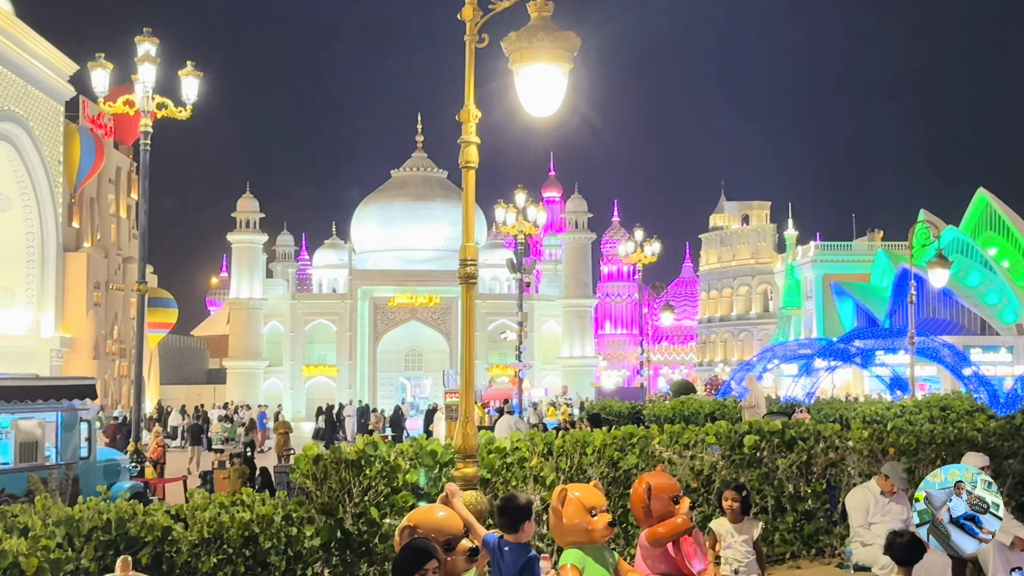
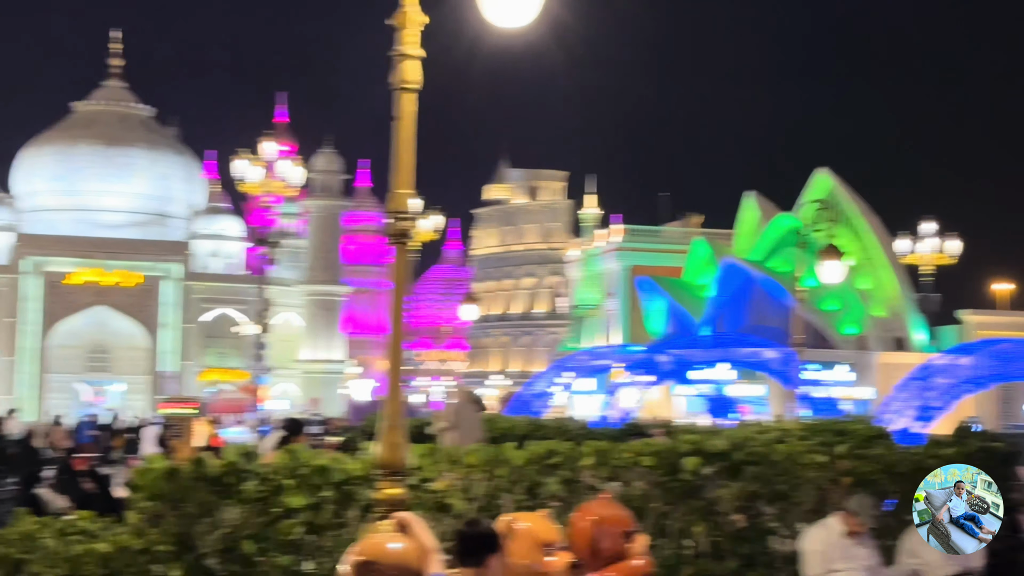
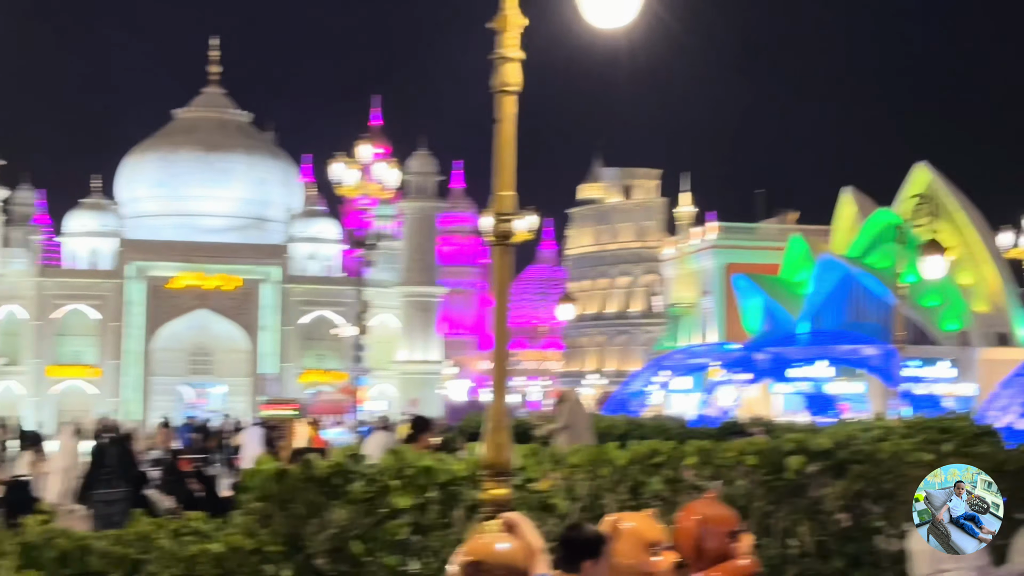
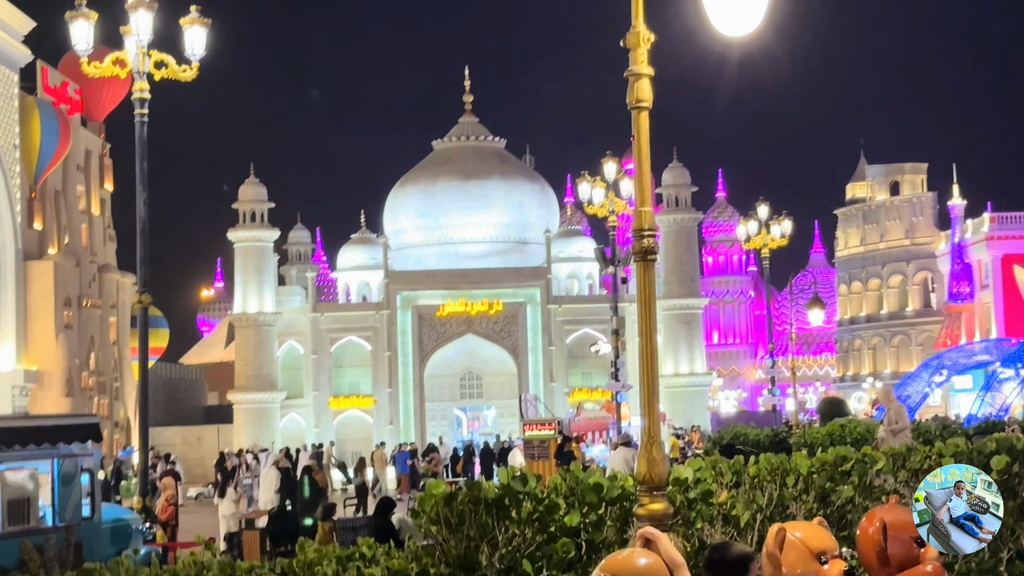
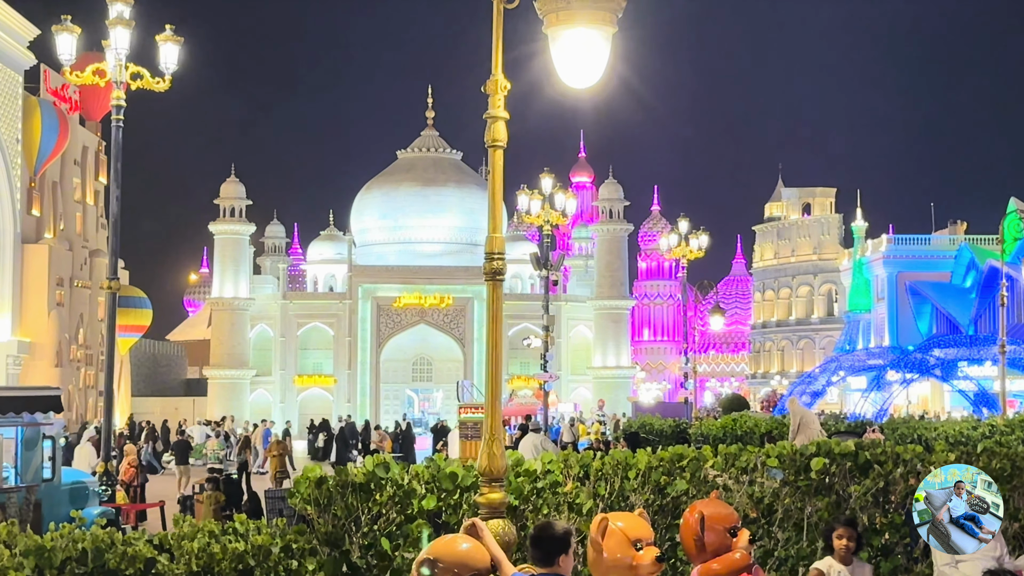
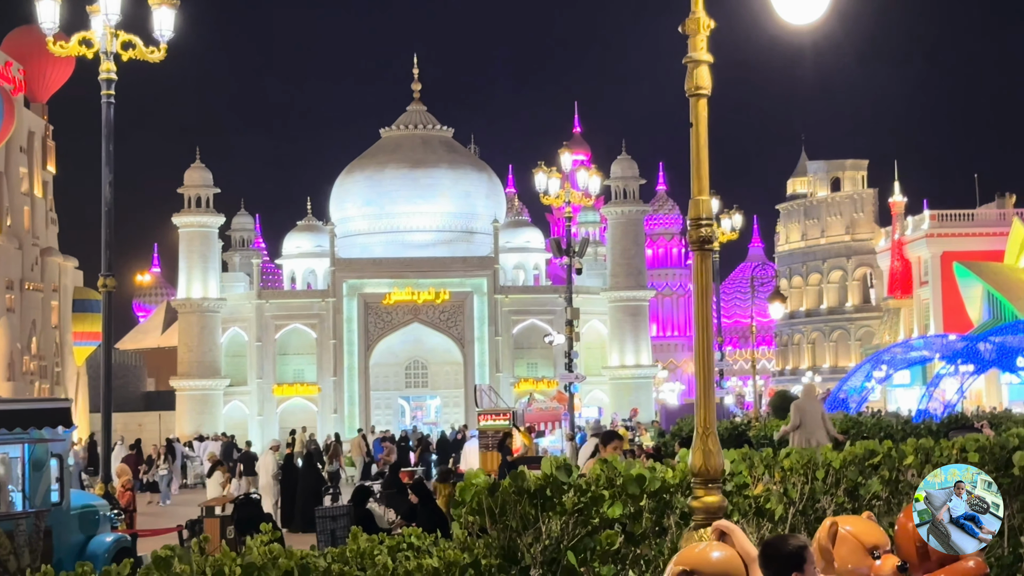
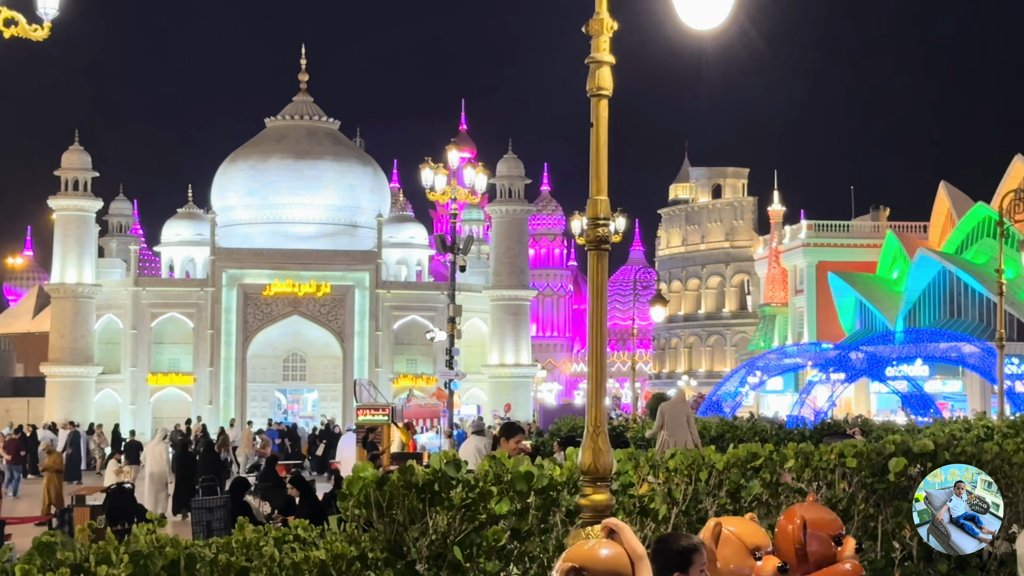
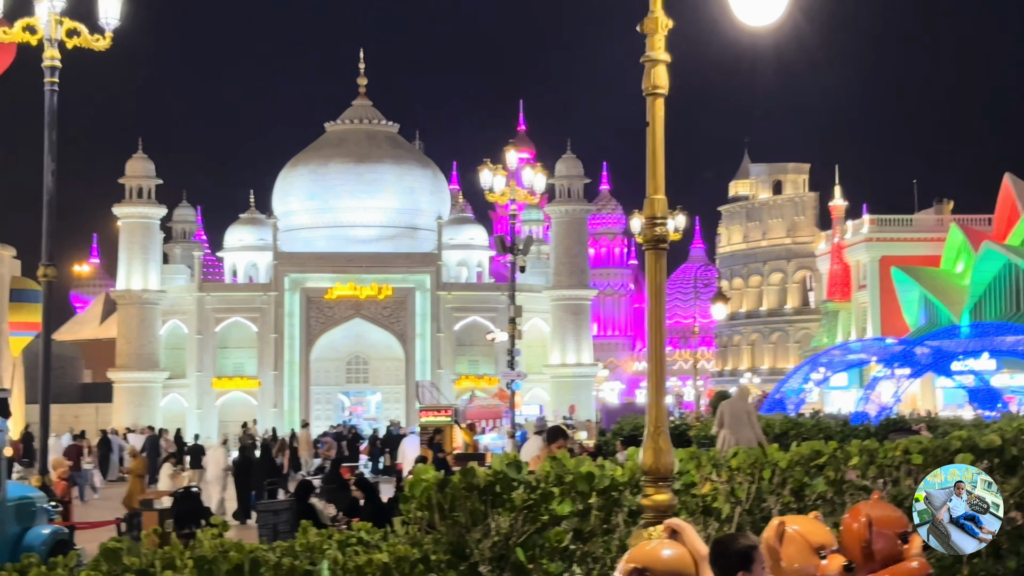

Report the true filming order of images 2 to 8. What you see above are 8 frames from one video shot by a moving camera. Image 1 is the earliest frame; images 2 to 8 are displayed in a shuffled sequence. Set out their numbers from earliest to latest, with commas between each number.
5, 4, 6, 8, 7, 3, 2
